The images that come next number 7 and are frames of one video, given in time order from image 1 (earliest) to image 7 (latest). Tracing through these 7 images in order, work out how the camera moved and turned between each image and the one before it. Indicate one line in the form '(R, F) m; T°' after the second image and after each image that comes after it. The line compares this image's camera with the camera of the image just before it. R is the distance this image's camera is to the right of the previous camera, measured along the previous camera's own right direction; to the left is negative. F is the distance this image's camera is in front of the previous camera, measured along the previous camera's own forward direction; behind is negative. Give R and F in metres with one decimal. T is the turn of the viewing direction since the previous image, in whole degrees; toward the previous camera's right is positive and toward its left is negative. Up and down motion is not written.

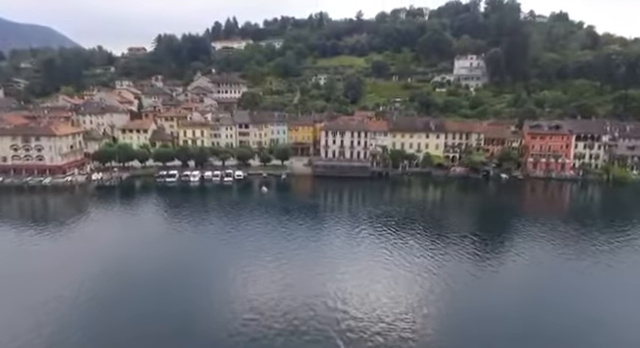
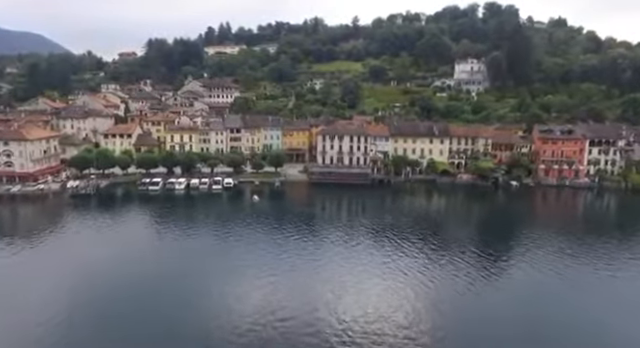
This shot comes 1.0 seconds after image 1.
(-0.2, +3.9) m; +1°
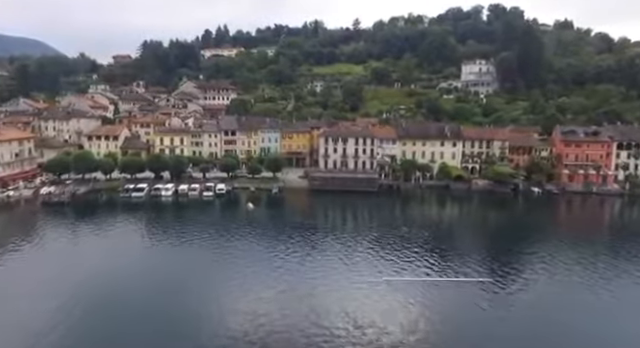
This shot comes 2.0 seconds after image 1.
(-0.3, +4.5) m; 0°
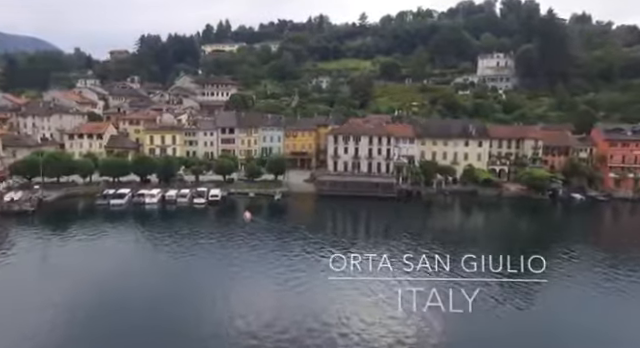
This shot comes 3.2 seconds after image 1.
(-0.5, +5.9) m; 0°
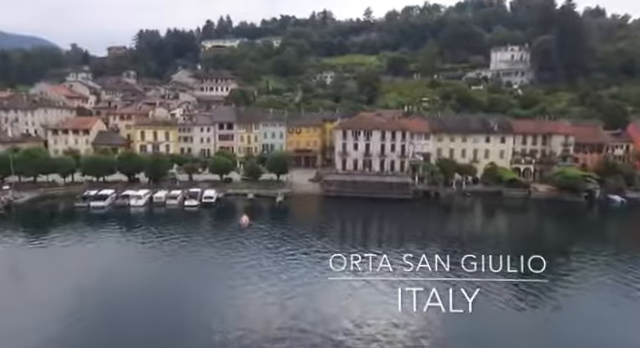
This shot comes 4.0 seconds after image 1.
(-0.4, +4.2) m; 0°
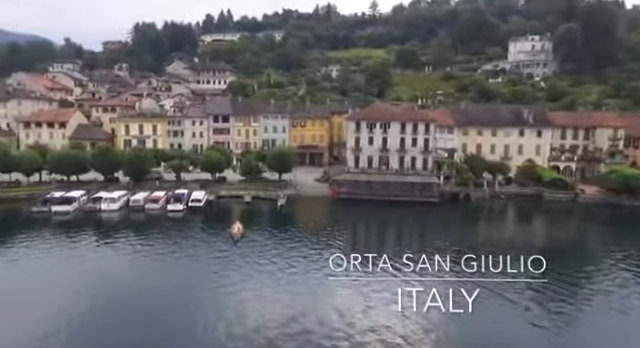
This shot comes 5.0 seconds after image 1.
(-0.5, +5.5) m; 0°
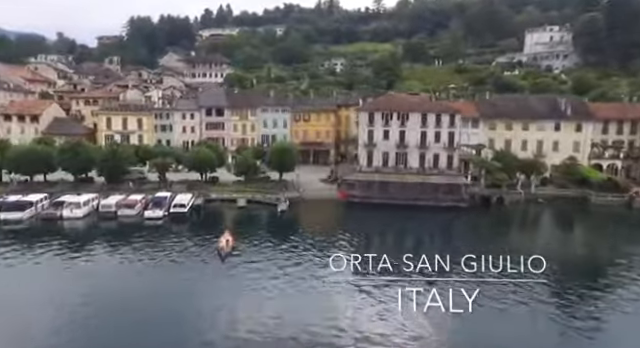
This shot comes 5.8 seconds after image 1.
(-0.4, +4.7) m; 0°
